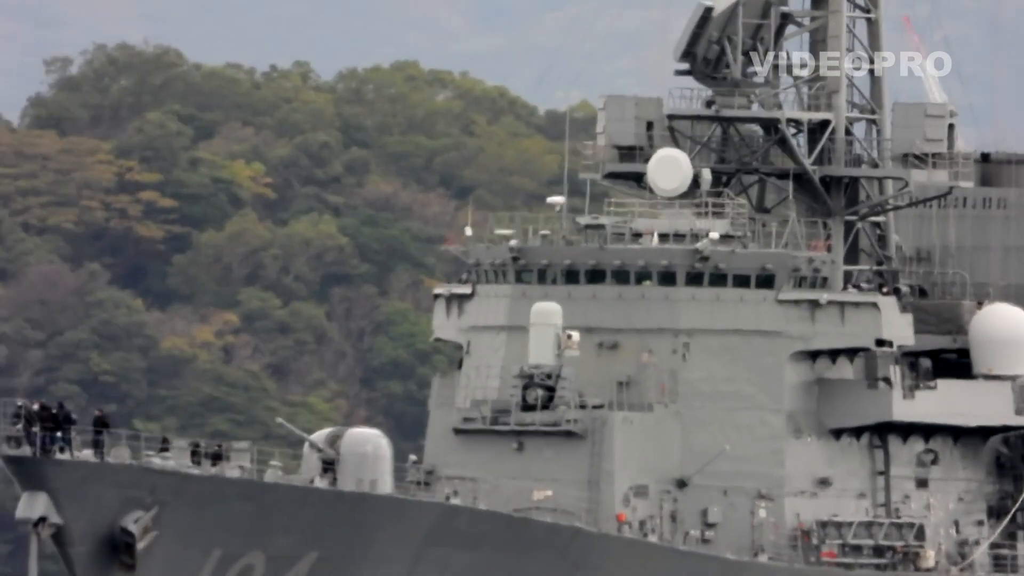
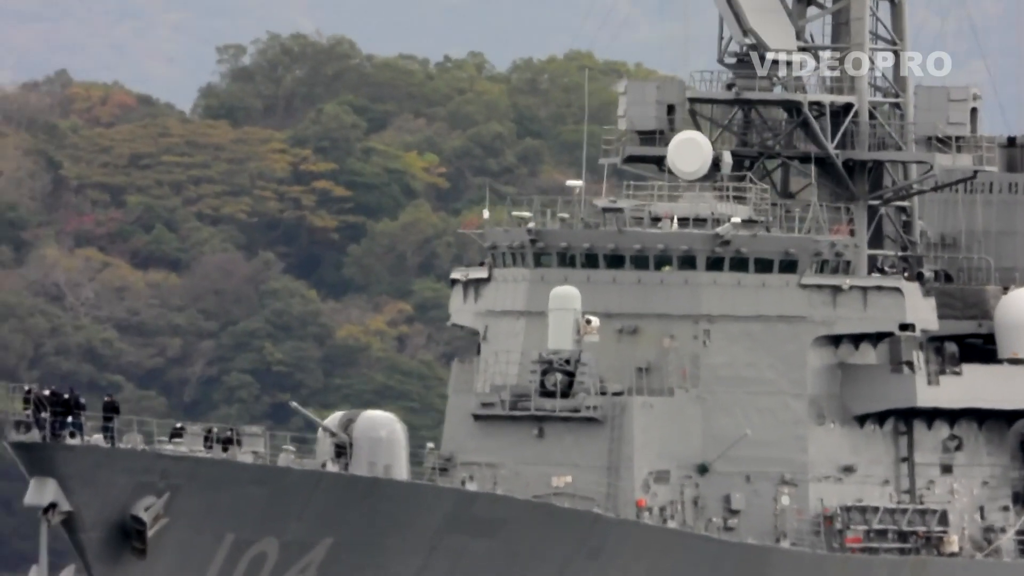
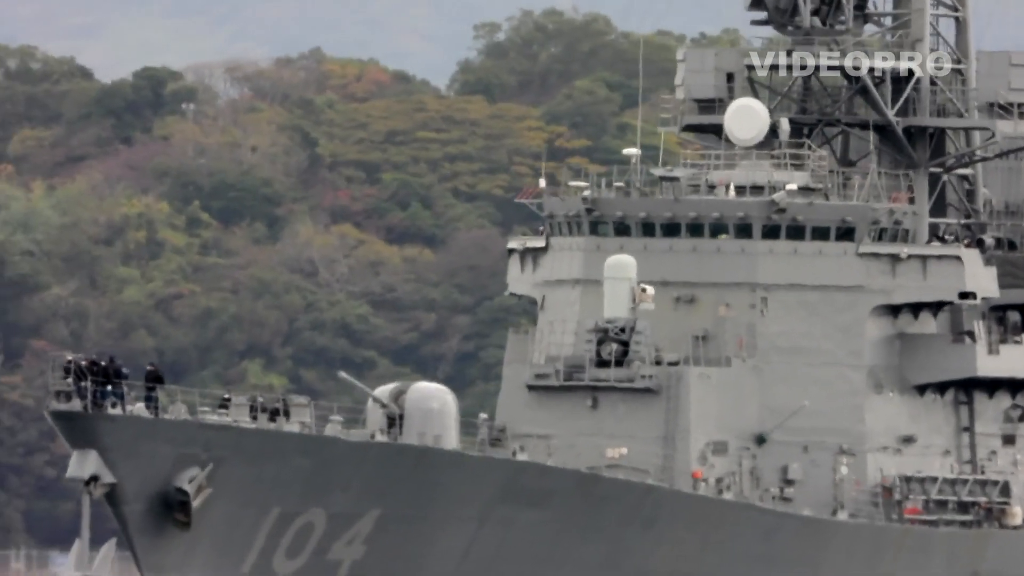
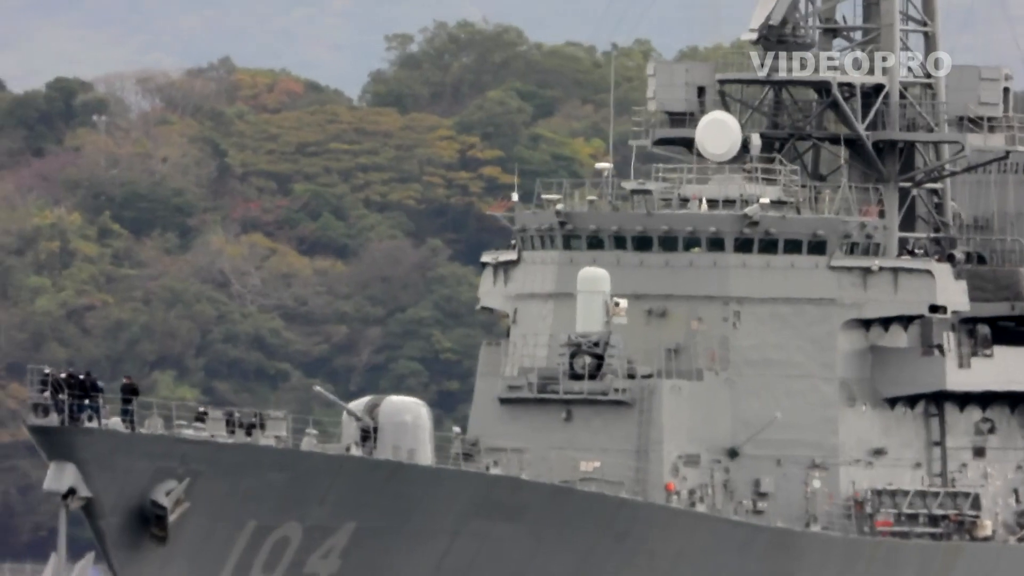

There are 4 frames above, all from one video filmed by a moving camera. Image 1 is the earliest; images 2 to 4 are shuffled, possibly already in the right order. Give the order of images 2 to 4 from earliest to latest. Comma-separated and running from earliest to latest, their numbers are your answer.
2, 4, 3
